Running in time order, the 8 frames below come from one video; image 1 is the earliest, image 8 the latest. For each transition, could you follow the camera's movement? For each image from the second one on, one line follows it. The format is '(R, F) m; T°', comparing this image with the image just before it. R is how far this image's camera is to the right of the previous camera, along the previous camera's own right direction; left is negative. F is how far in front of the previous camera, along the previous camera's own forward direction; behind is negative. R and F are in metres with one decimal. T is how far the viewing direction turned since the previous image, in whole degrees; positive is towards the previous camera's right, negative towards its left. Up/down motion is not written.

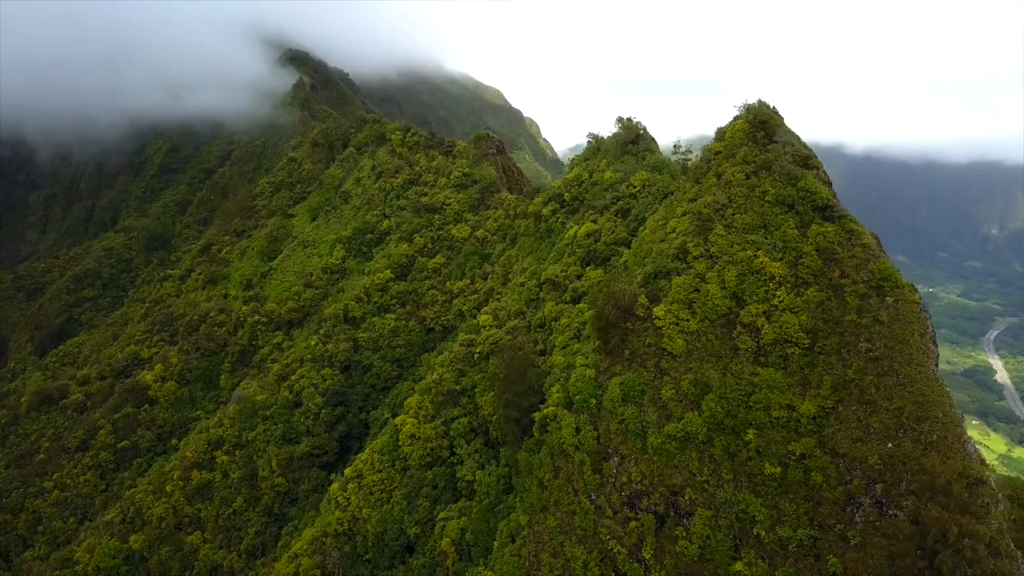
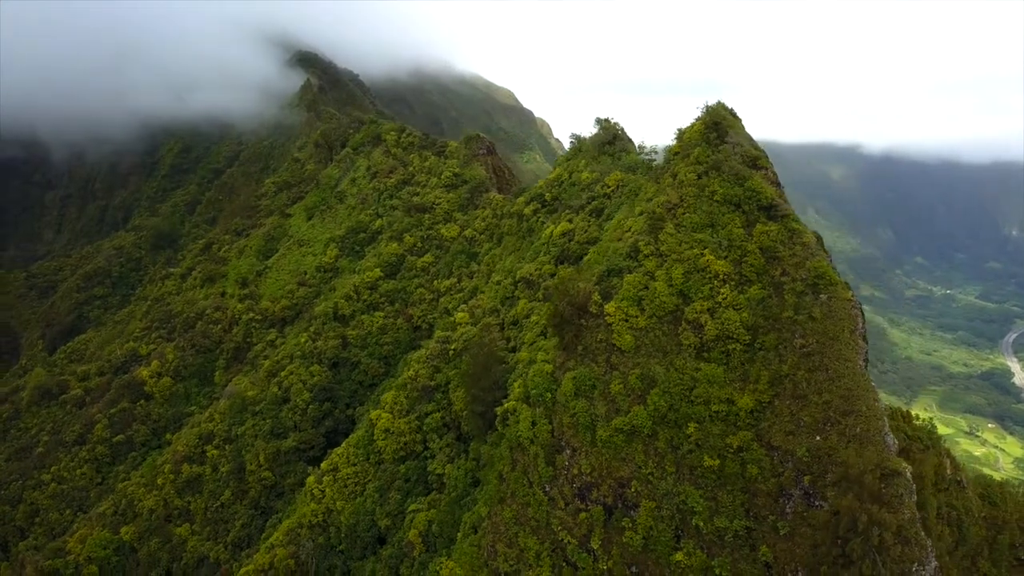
(+1.5, -0.5) m; -1°
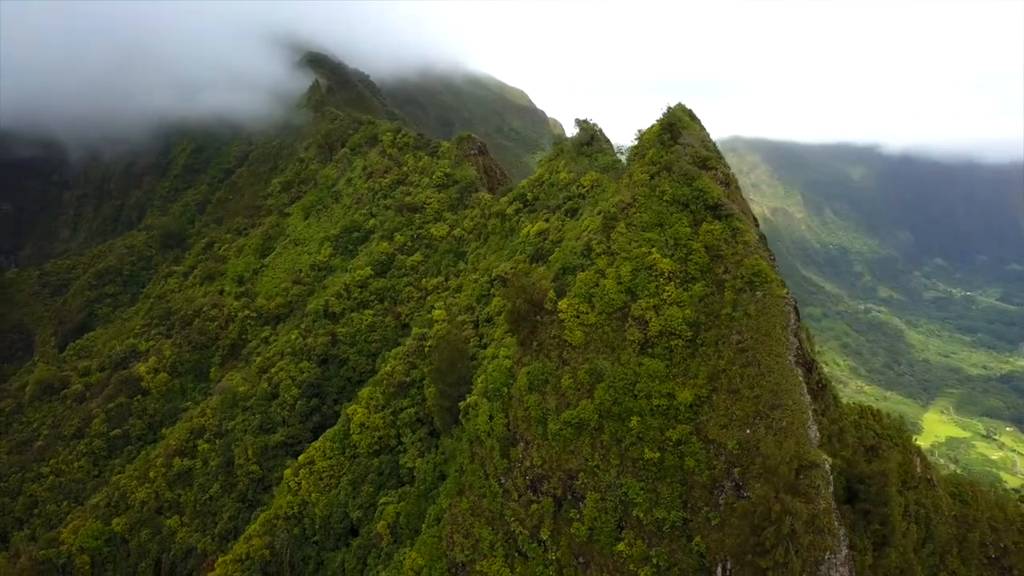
(+1.6, -0.5) m; -1°
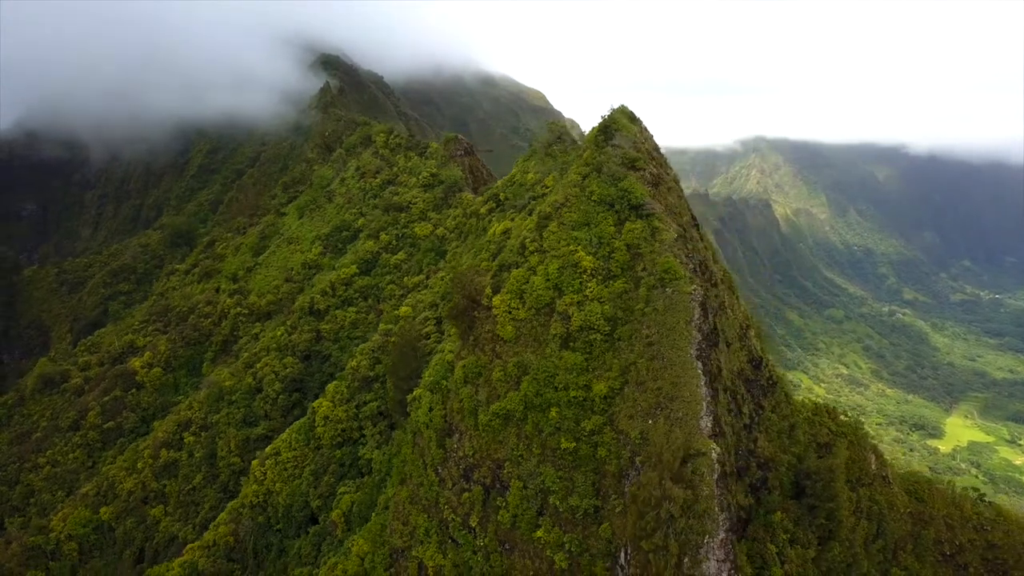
(+2.4, -0.7) m; -1°
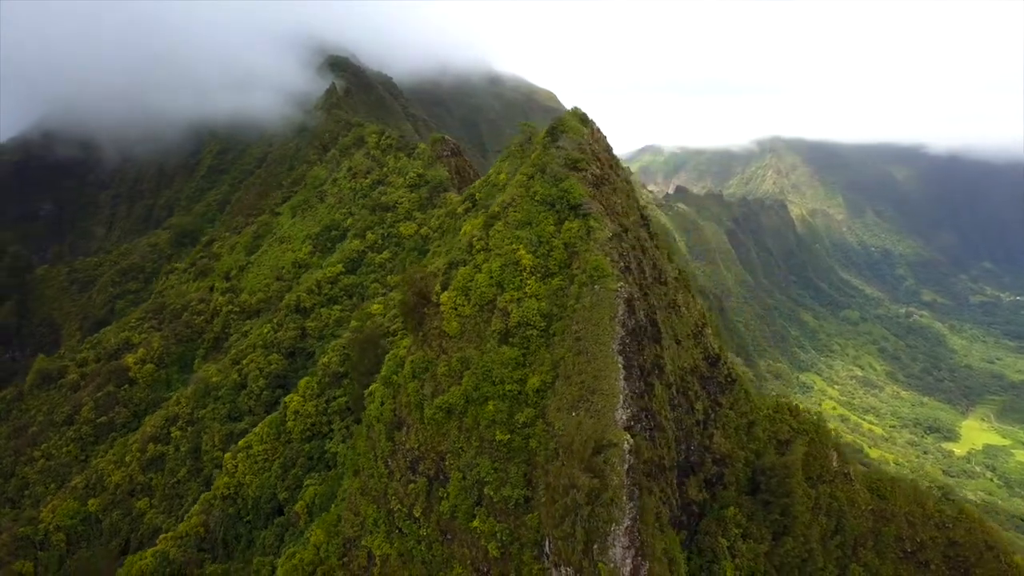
(+1.9, -0.5) m; -1°
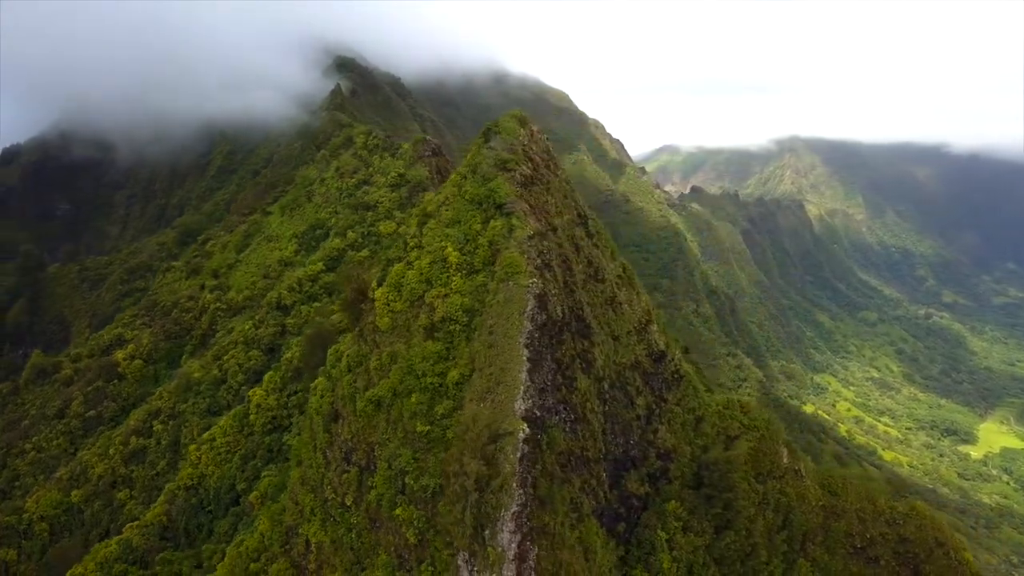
(+2.5, -0.6) m; -1°
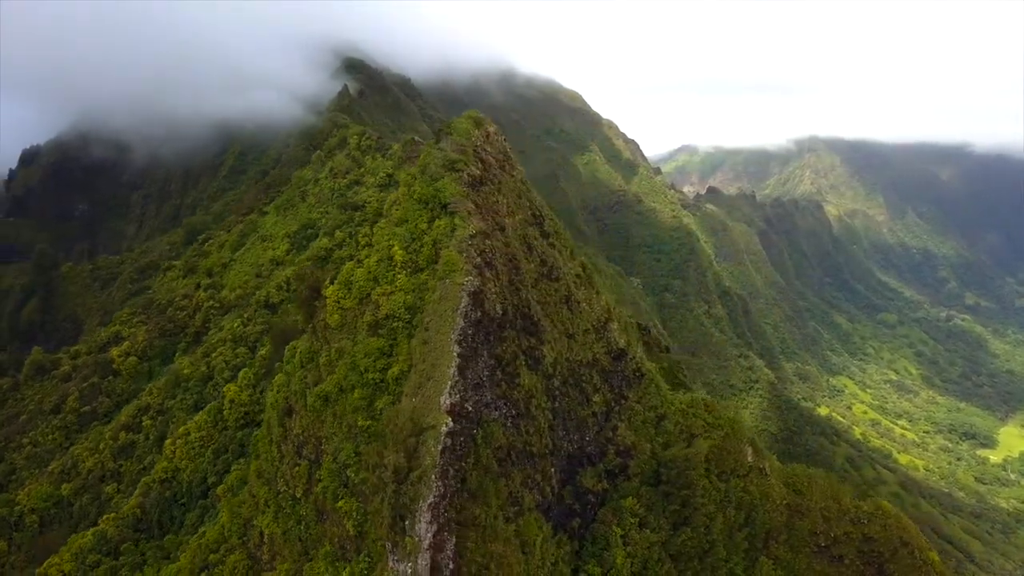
(+2.0, -0.4) m; -1°
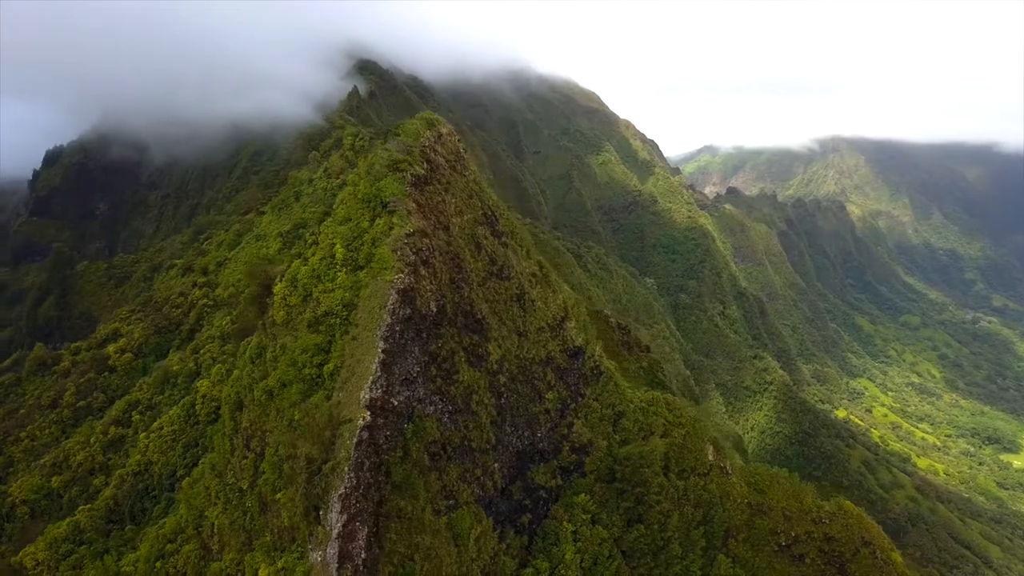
(+2.3, -0.3) m; -1°
